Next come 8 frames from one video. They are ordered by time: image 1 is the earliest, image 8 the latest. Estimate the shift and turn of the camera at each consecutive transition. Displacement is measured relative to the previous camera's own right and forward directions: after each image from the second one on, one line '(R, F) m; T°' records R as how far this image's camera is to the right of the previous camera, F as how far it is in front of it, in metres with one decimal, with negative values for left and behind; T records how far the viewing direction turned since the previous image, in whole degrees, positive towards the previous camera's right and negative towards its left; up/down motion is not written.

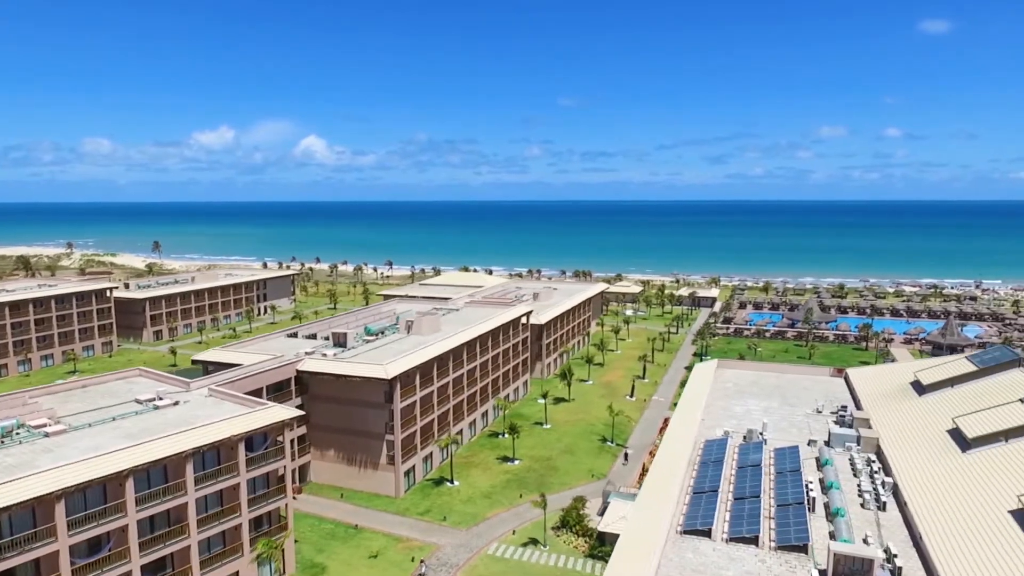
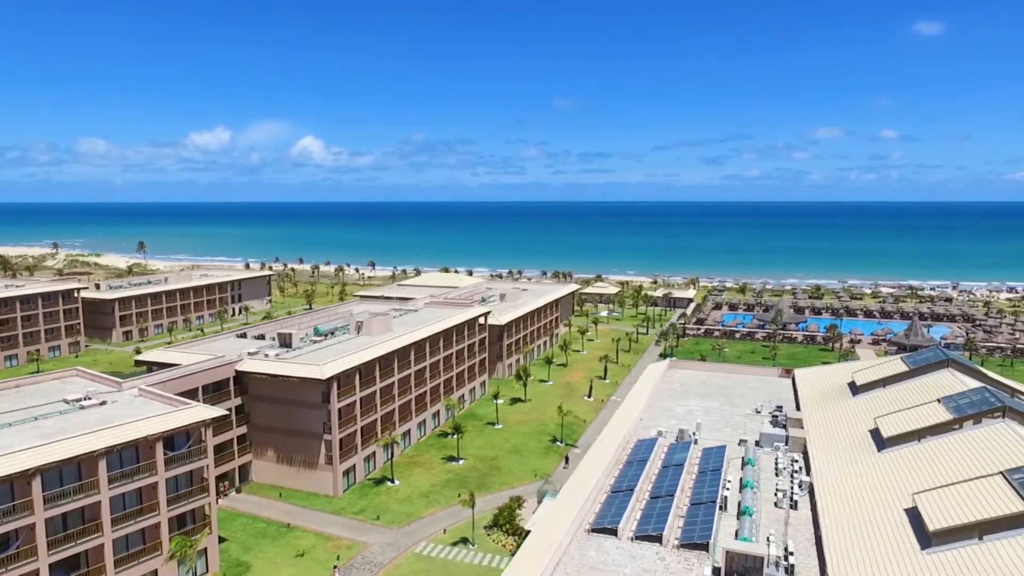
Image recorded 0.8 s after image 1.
(+3.4, -0.3) m; 0°
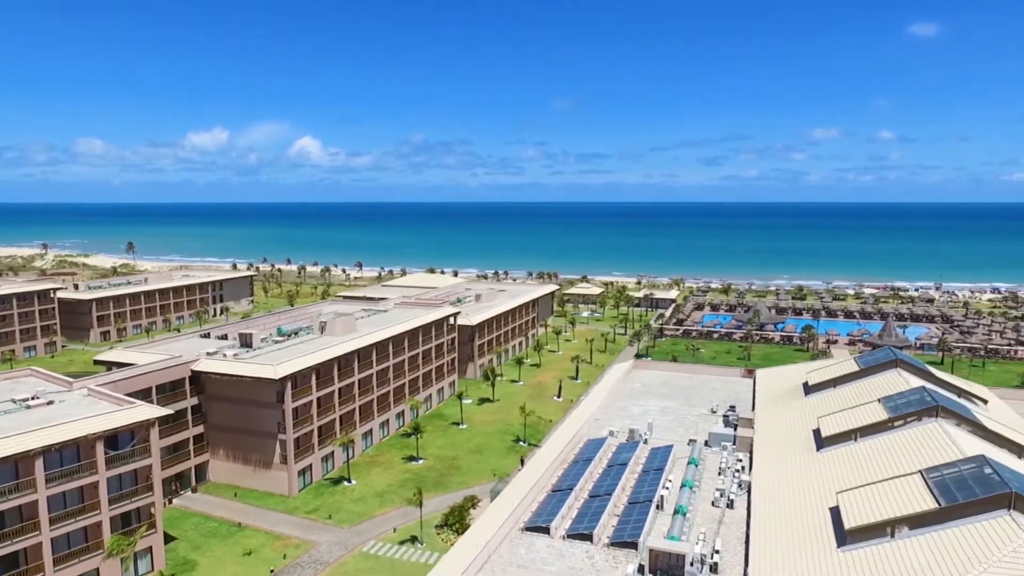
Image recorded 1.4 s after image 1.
(+2.5, -0.3) m; 0°
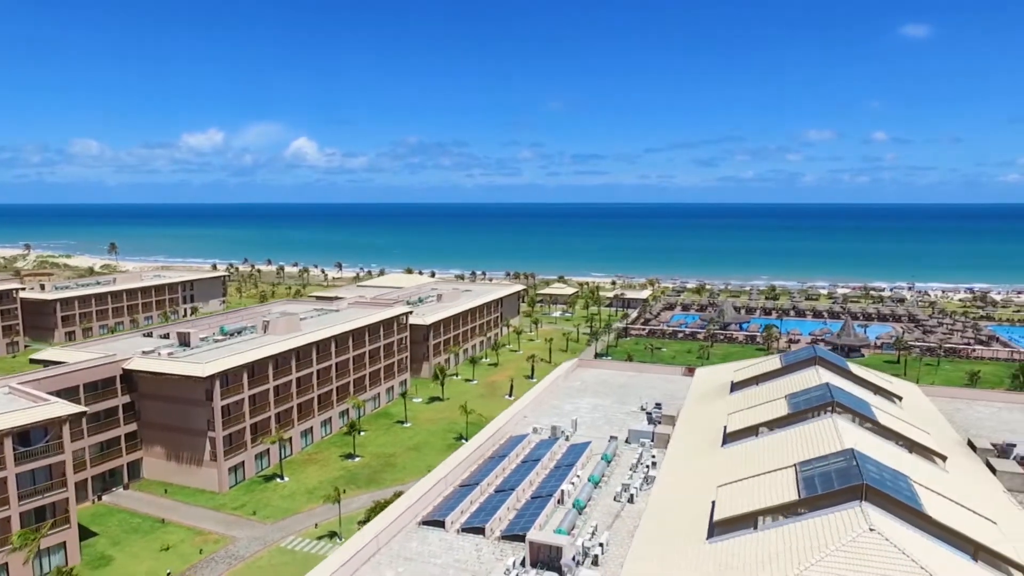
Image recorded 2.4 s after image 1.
(+4.0, -0.5) m; 0°
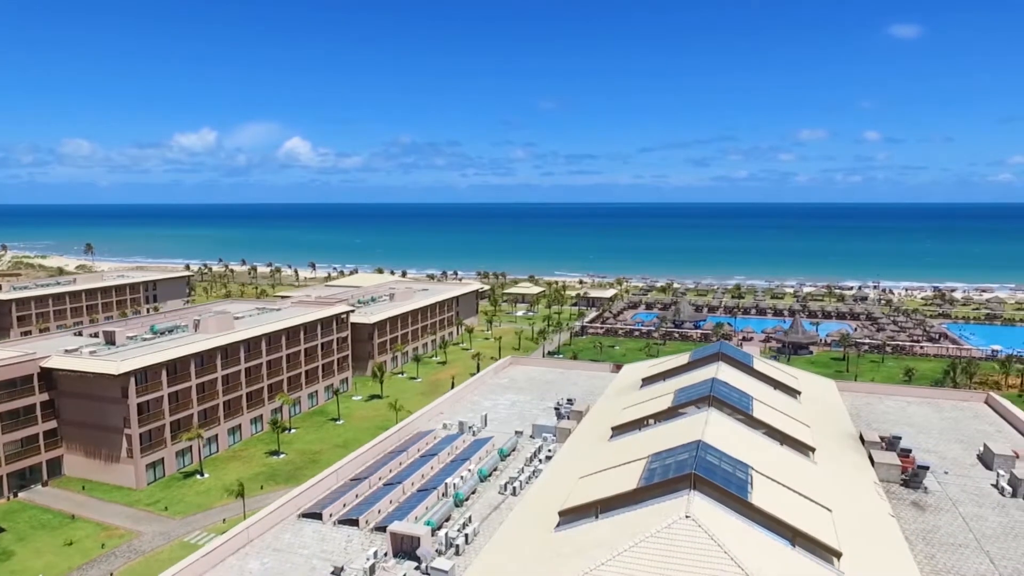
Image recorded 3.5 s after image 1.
(+4.8, -0.8) m; 0°
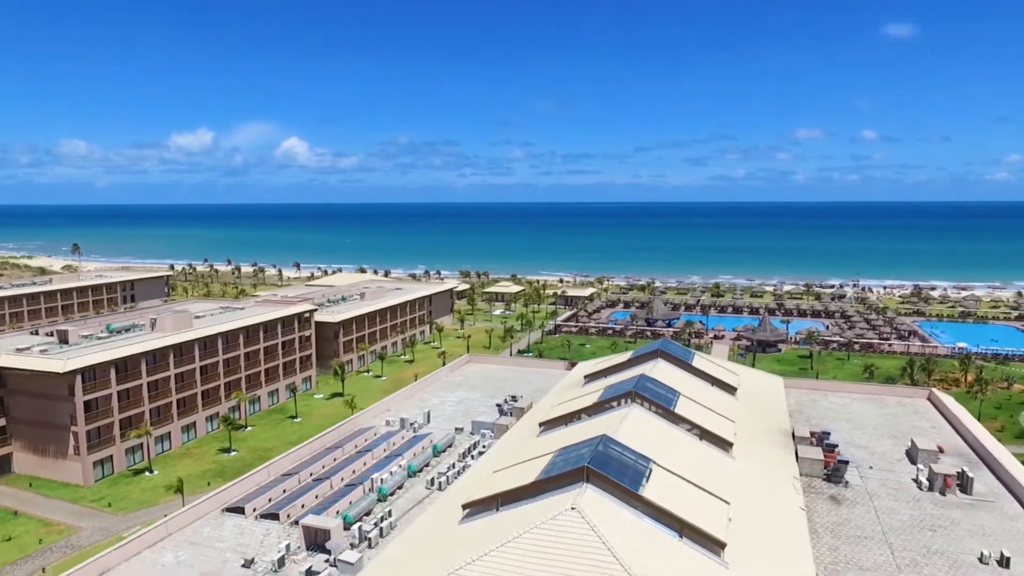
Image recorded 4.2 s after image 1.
(+3.3, -0.5) m; 0°
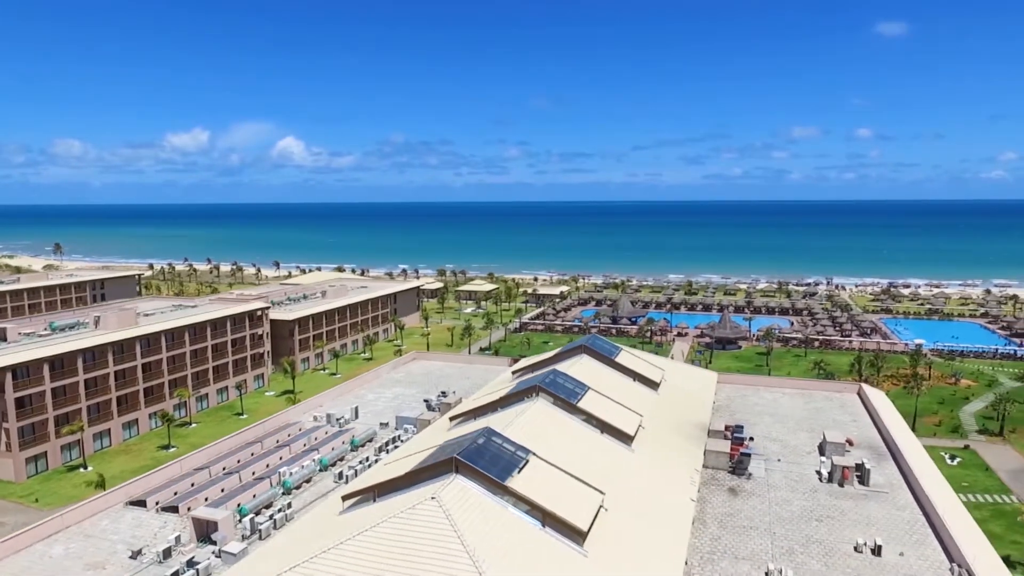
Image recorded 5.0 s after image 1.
(+4.2, -0.4) m; 0°
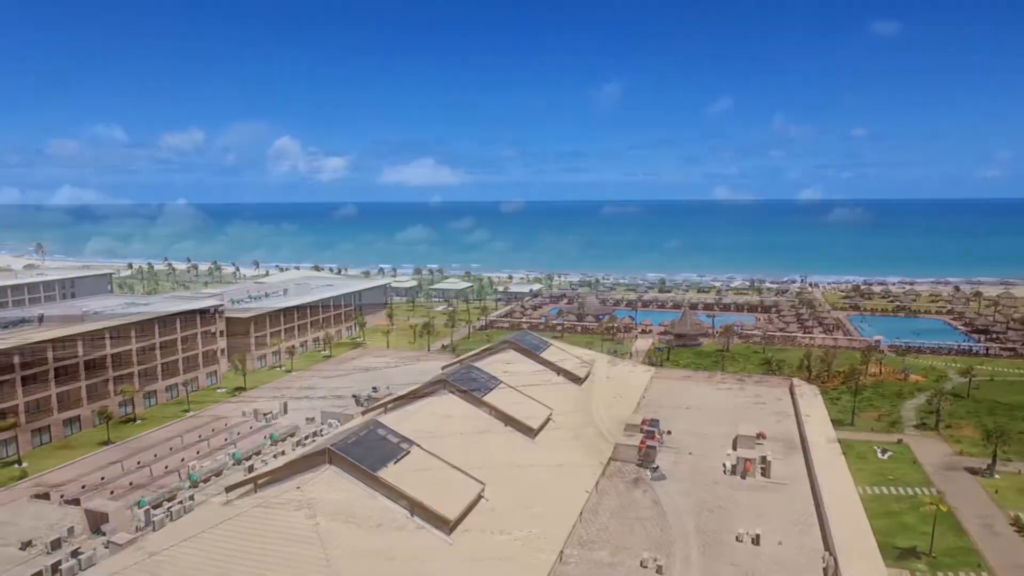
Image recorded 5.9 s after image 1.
(+4.1, -0.4) m; 0°
